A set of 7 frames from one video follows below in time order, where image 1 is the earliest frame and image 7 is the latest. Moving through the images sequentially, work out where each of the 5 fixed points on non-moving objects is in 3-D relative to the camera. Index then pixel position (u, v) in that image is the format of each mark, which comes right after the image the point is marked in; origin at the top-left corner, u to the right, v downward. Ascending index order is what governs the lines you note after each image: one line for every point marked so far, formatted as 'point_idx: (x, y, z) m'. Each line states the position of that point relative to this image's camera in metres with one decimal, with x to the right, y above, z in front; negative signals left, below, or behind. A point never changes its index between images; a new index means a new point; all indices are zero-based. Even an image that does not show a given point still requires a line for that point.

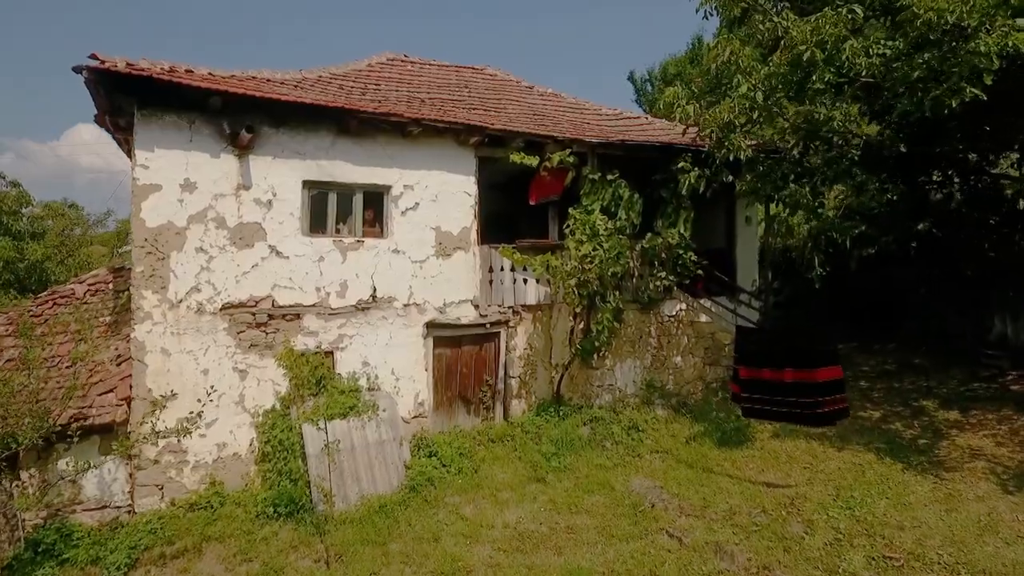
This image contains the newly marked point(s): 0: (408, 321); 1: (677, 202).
0: (-1.5, -0.5, +8.4) m
1: (+2.6, +1.3, +9.1) m
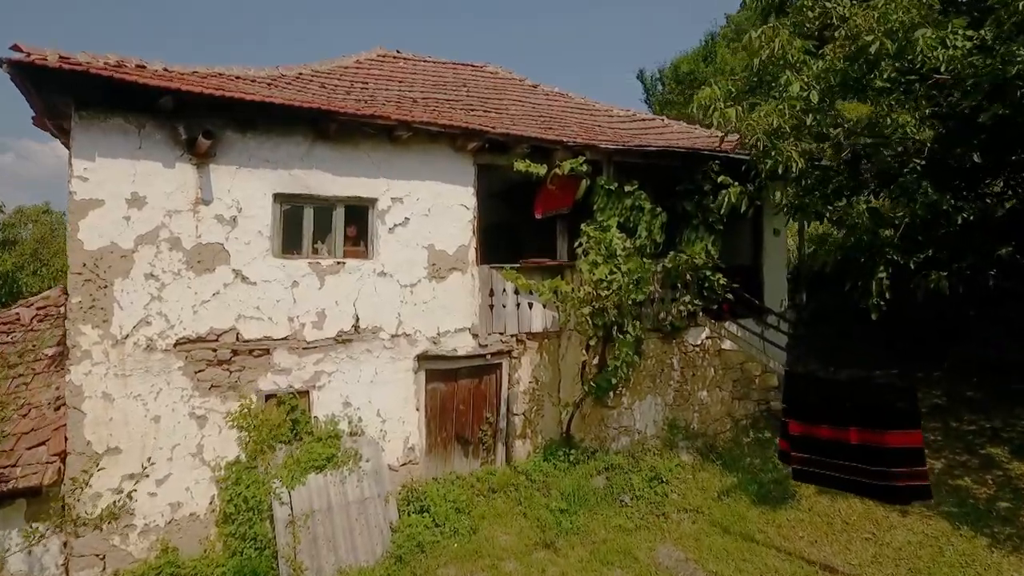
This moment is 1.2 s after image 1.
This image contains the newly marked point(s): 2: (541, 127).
0: (-1.4, -0.8, +7.3) m
1: (+2.6, +1.0, +8.0) m
2: (+0.4, +2.4, +8.7) m
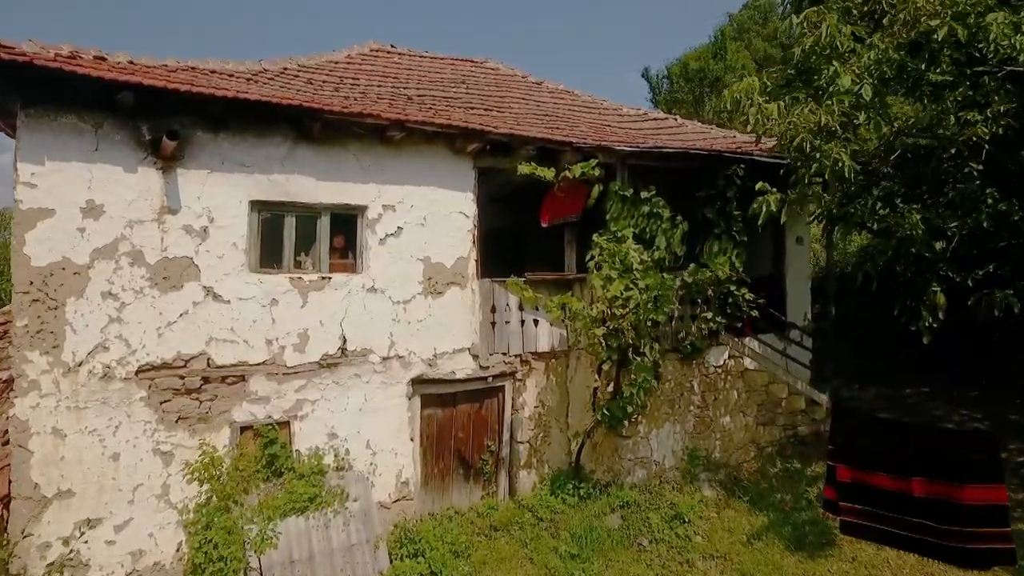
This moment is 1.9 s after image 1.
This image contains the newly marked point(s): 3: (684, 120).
0: (-1.4, -1.0, +6.6) m
1: (+2.7, +0.8, +7.3) m
2: (+0.5, +2.2, +8.0) m
3: (+3.0, +2.9, +10.2) m
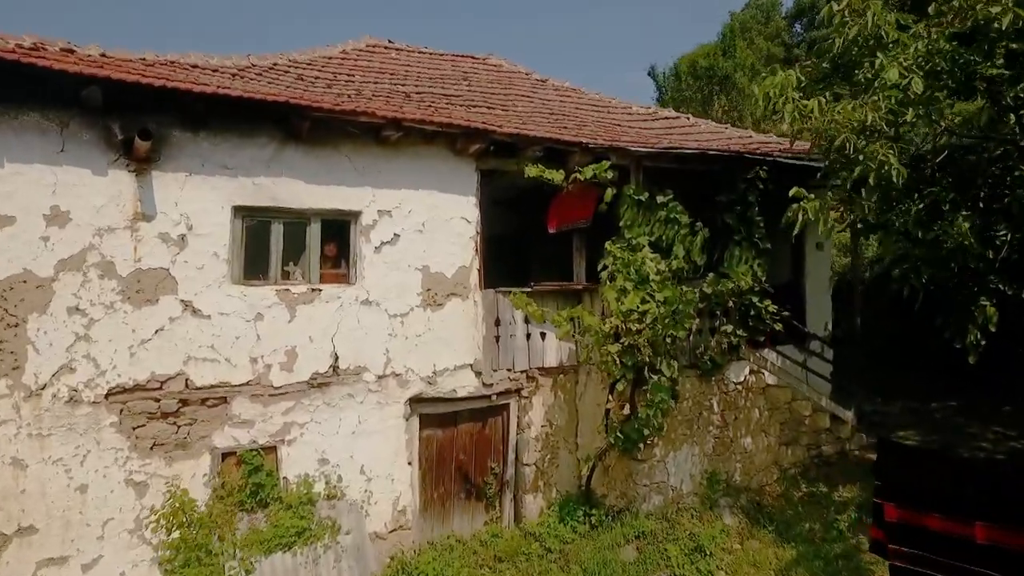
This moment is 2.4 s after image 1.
0: (-1.3, -1.1, +6.1) m
1: (+2.7, +0.7, +6.8) m
2: (+0.5, +2.1, +7.5) m
3: (+3.1, +2.8, +9.7) m
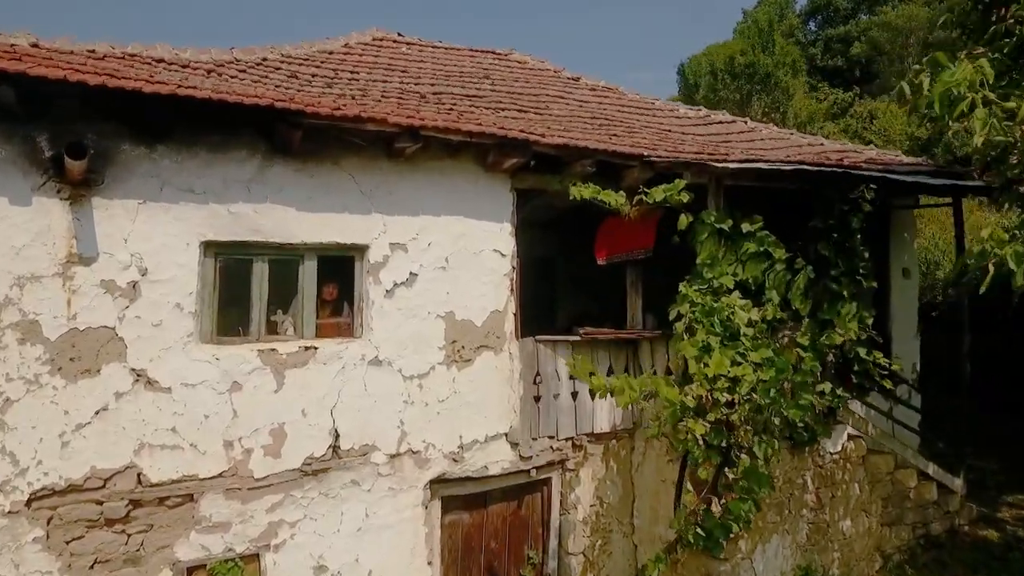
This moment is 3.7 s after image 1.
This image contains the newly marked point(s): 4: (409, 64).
0: (-0.9, -1.6, +4.8) m
1: (+3.1, +0.2, +5.4) m
2: (+0.9, +1.6, +6.1) m
3: (+3.5, +2.4, +8.4) m
4: (-1.3, +3.0, +7.7) m
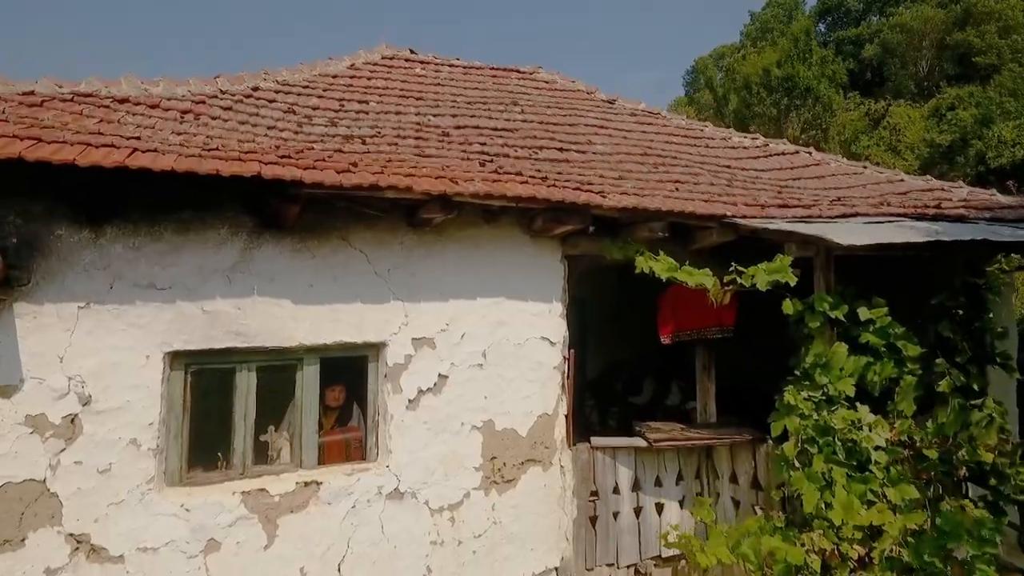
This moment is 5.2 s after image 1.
0: (-0.6, -2.3, +3.7) m
1: (+3.5, -0.5, +4.4) m
2: (+1.3, +0.9, +5.1) m
3: (+3.8, +1.7, +7.3) m
4: (-1.0, +2.3, +6.6) m
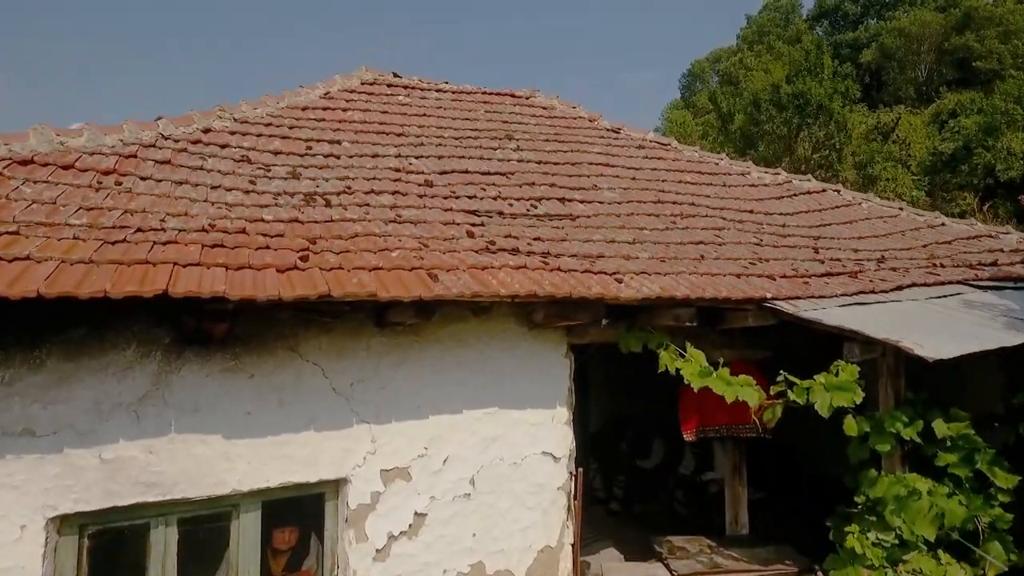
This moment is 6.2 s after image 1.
0: (-0.6, -2.9, +2.9) m
1: (+3.5, -1.1, +3.6) m
2: (+1.3, +0.3, +4.3) m
3: (+3.8, +1.1, +6.6) m
4: (-1.0, +1.7, +5.9) m
